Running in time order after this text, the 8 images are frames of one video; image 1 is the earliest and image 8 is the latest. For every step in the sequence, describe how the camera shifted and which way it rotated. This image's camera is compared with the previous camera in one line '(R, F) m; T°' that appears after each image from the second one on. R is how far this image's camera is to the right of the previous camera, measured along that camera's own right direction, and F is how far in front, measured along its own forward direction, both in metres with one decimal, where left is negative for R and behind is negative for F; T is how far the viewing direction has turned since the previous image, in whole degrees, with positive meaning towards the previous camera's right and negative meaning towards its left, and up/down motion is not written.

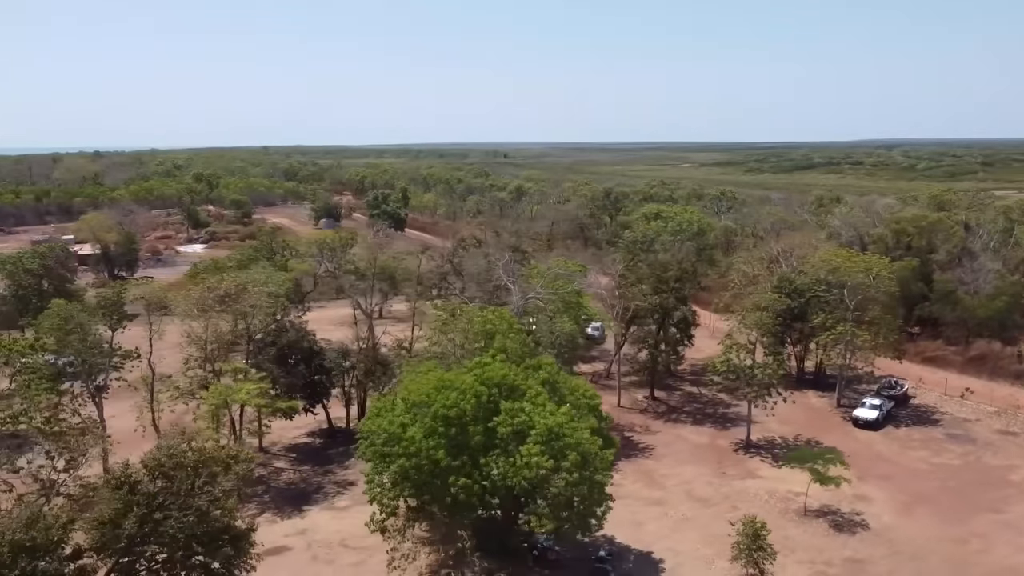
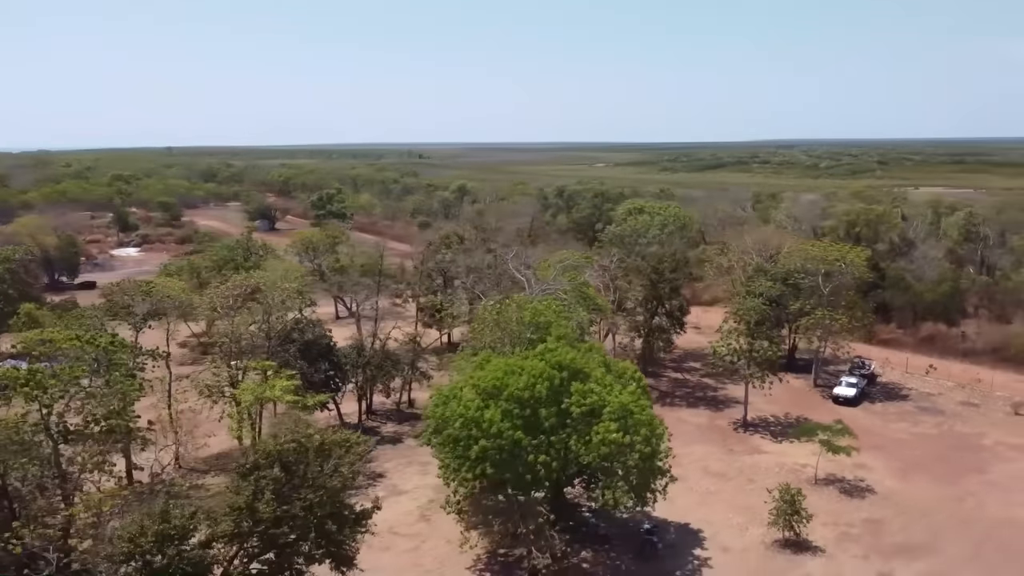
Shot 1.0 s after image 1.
(-3.1, -0.7) m; +6°
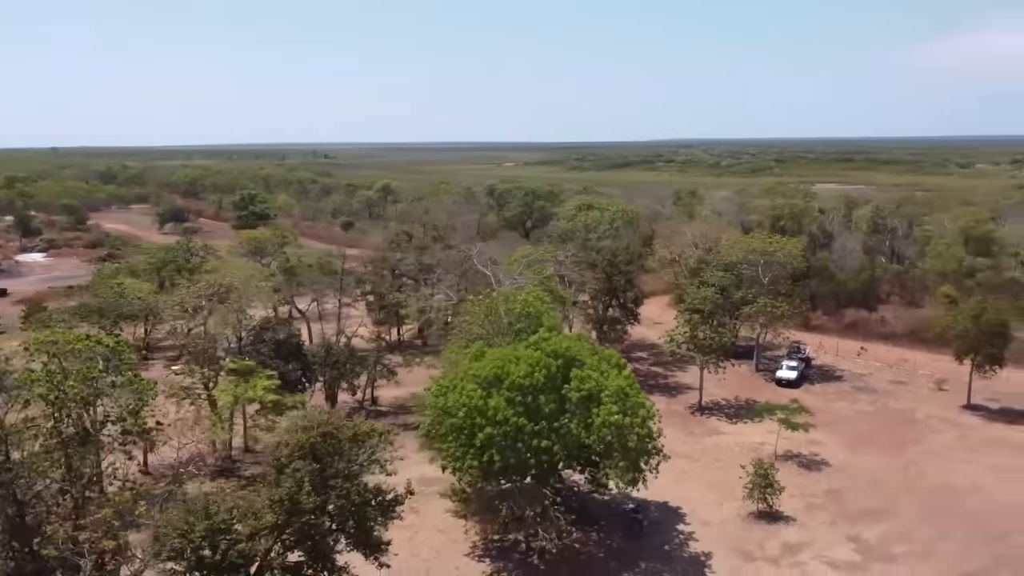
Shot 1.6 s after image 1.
(-1.9, -0.4) m; +7°
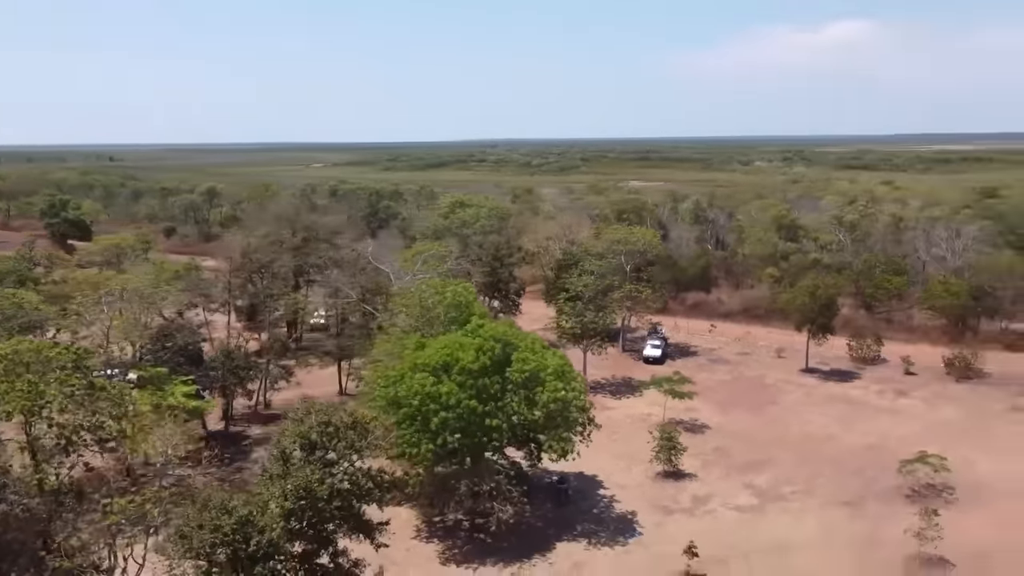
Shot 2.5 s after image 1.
(-2.9, -0.8) m; +13°
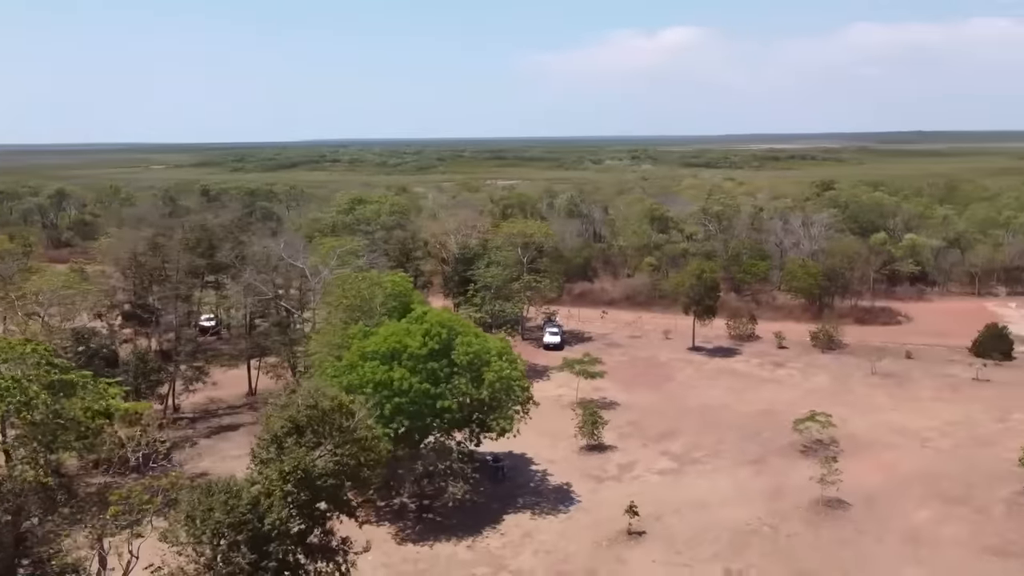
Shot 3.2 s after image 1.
(-2.1, -0.8) m; +10°
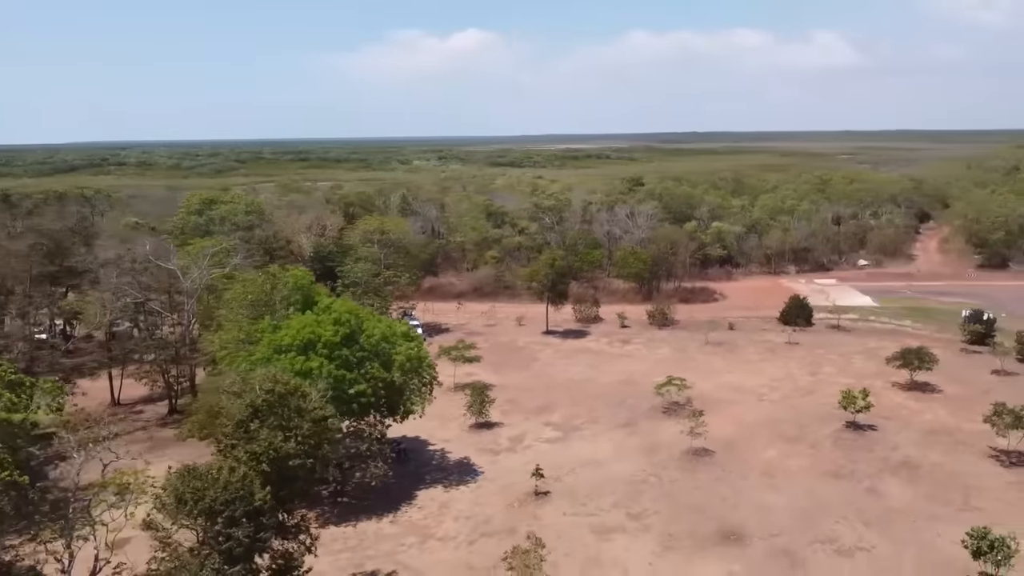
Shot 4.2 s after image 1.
(-2.5, -1.2) m; +14°
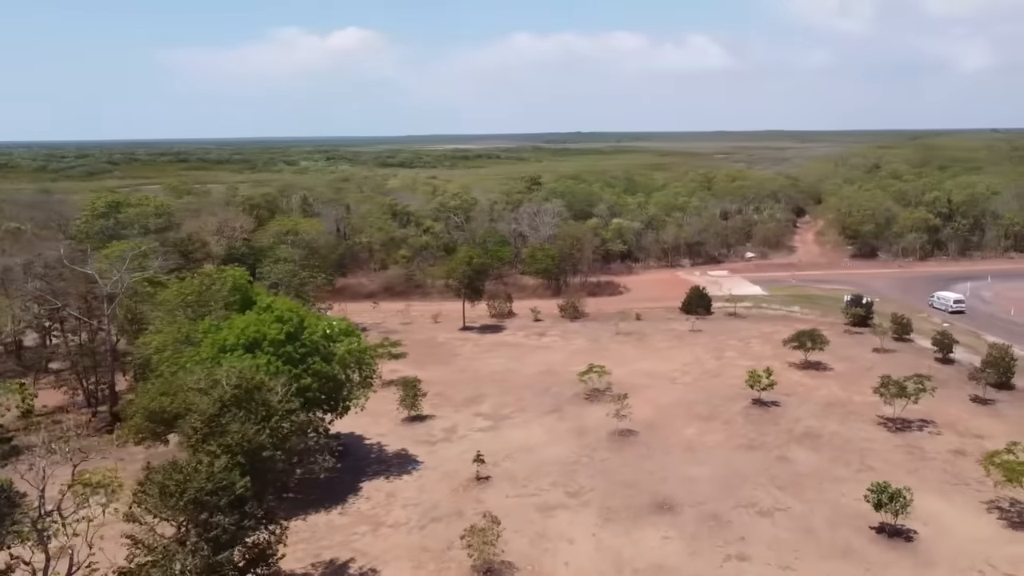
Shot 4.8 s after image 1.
(-1.3, -0.9) m; +8°
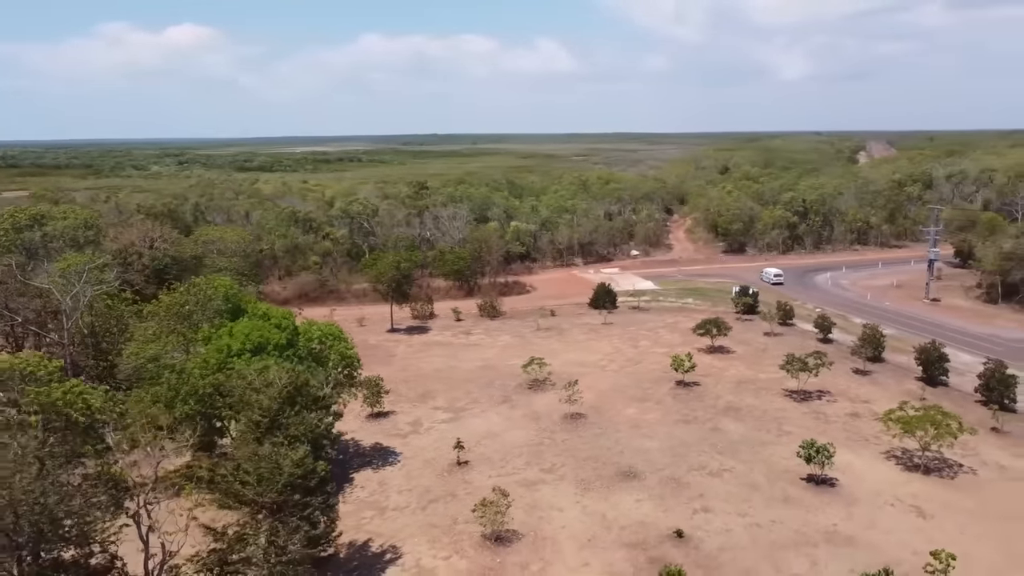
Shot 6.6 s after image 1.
(-3.3, -2.0) m; +10°
